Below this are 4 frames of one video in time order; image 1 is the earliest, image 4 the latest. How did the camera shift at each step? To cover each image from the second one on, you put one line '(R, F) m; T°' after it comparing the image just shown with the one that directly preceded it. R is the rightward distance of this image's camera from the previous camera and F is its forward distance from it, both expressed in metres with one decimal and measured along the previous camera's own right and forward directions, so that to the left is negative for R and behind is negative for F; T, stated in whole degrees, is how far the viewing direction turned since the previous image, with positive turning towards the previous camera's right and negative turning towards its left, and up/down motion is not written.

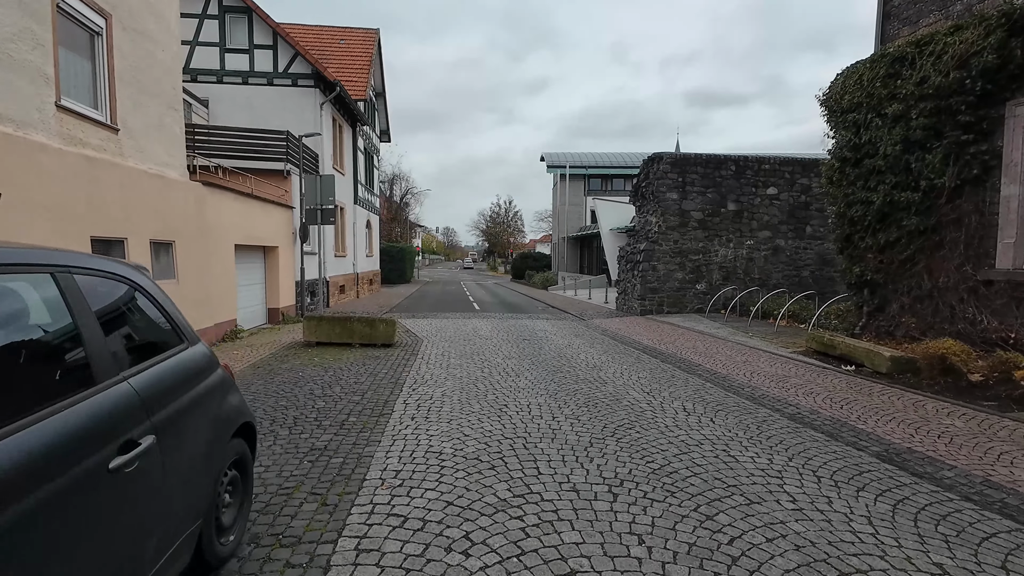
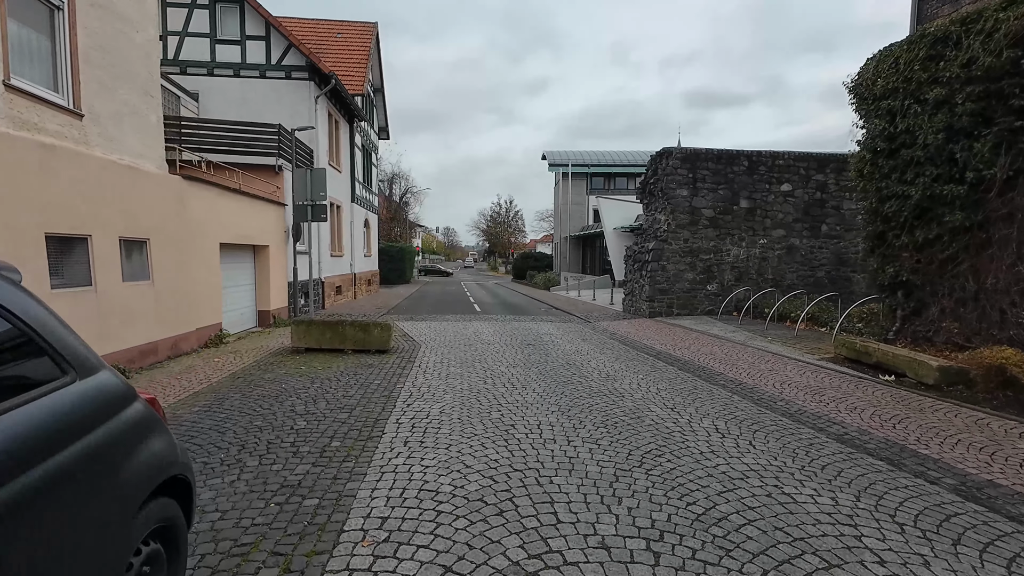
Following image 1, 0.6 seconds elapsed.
(-0.1, +0.7) m; 0°
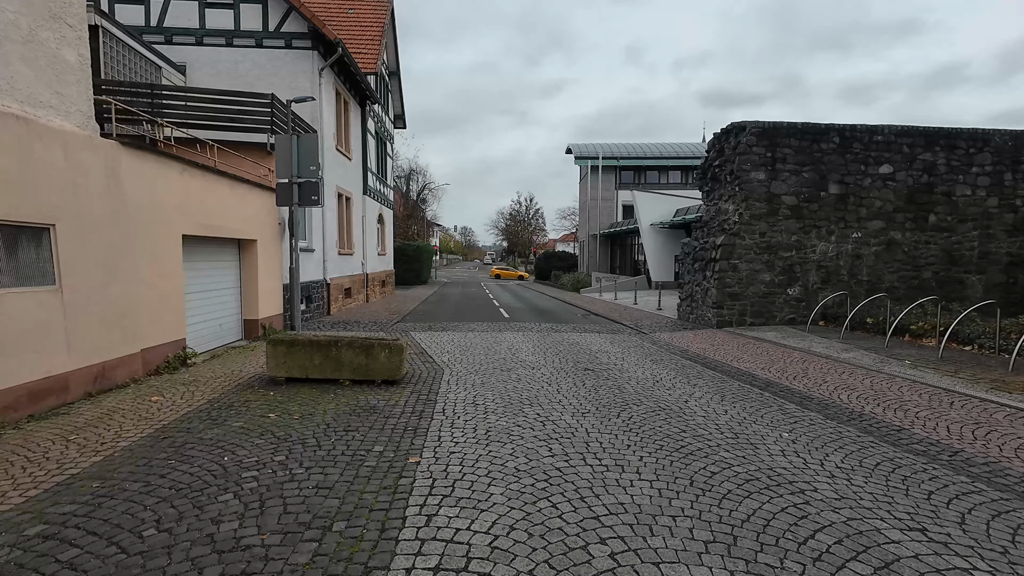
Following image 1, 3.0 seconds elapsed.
(-0.6, +2.5) m; -2°
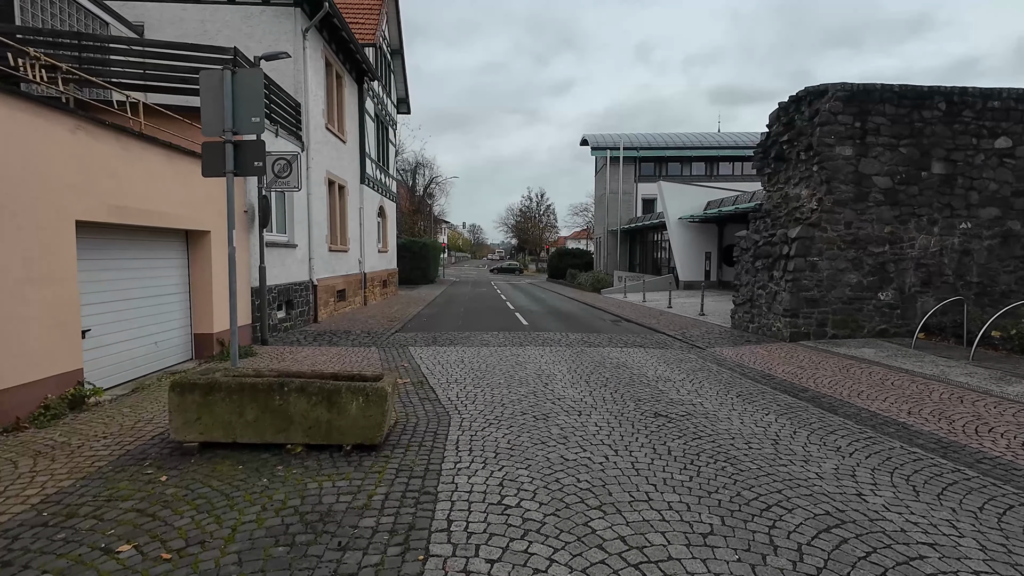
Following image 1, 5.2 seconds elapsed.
(-0.3, +2.3) m; -1°
